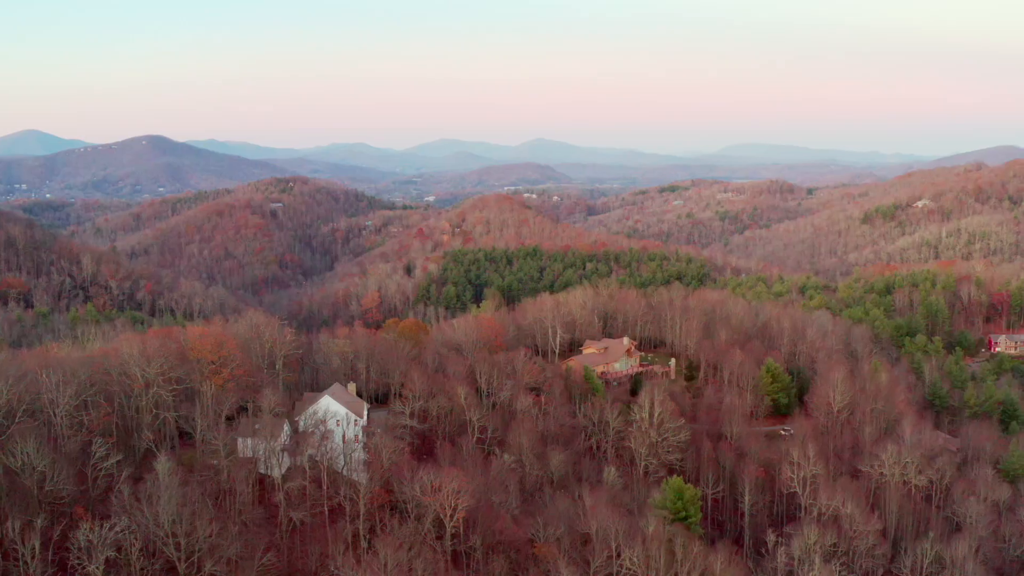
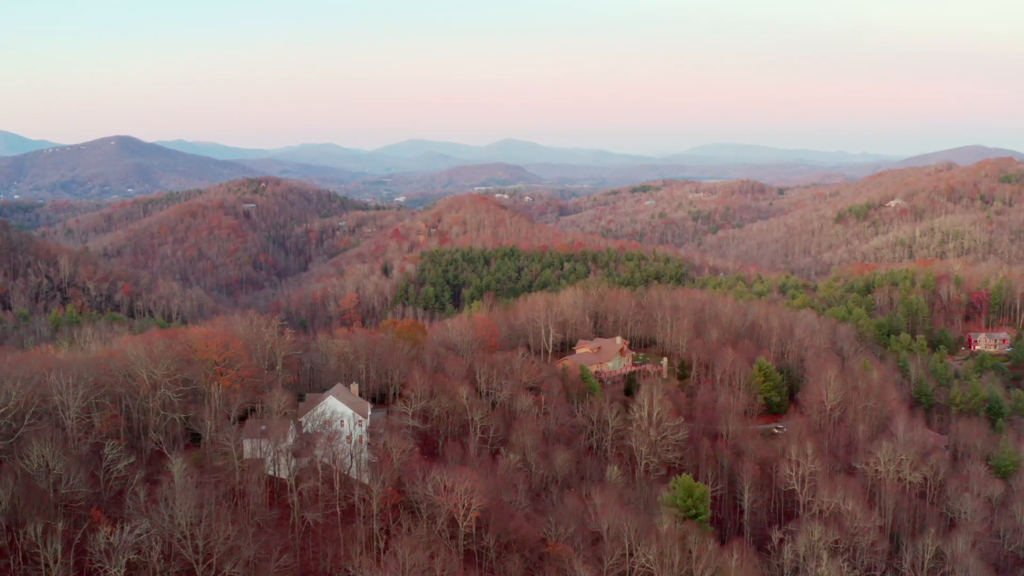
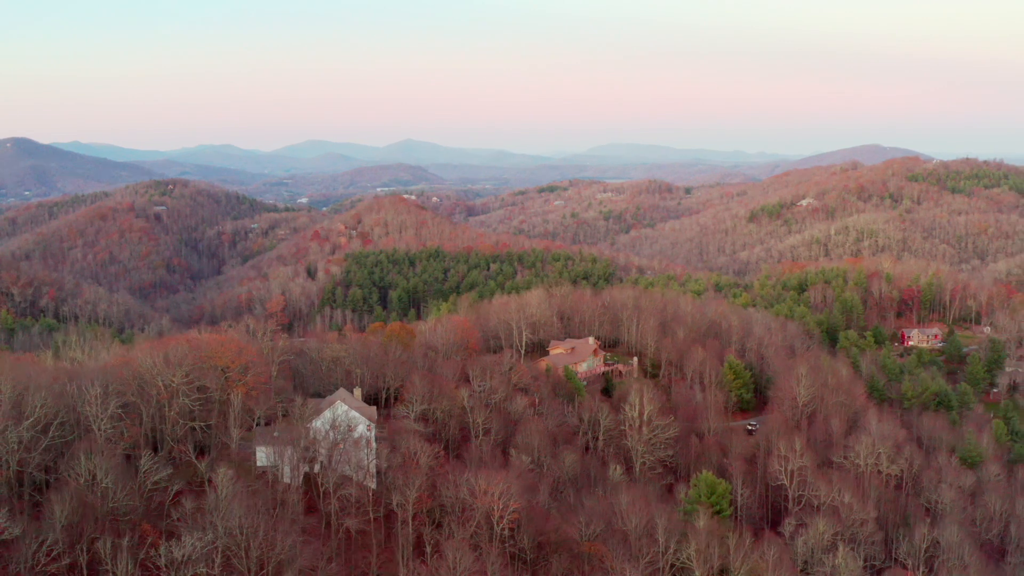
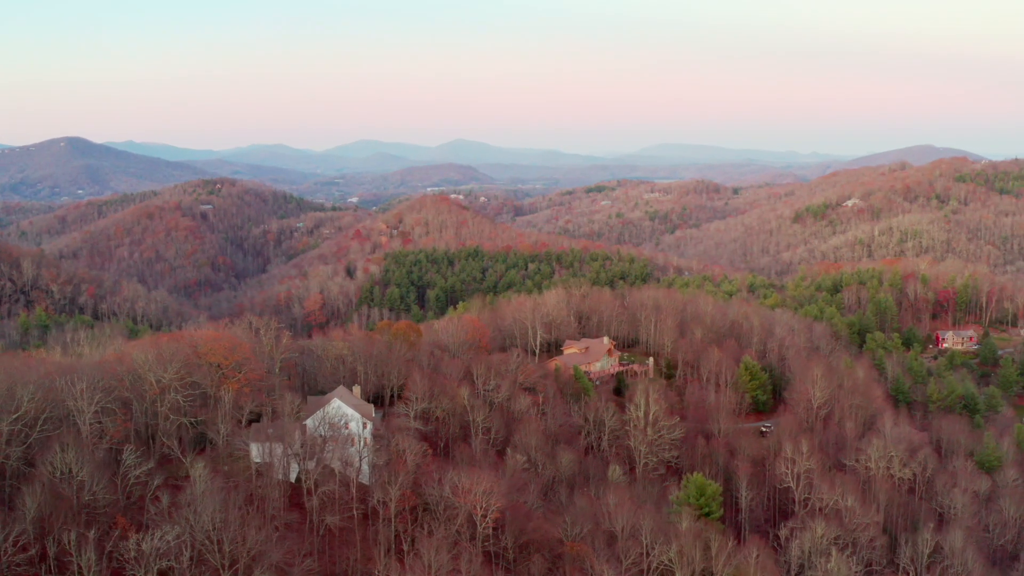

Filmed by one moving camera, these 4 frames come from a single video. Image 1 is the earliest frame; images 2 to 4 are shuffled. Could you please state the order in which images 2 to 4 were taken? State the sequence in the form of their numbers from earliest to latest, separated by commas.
2, 4, 3
